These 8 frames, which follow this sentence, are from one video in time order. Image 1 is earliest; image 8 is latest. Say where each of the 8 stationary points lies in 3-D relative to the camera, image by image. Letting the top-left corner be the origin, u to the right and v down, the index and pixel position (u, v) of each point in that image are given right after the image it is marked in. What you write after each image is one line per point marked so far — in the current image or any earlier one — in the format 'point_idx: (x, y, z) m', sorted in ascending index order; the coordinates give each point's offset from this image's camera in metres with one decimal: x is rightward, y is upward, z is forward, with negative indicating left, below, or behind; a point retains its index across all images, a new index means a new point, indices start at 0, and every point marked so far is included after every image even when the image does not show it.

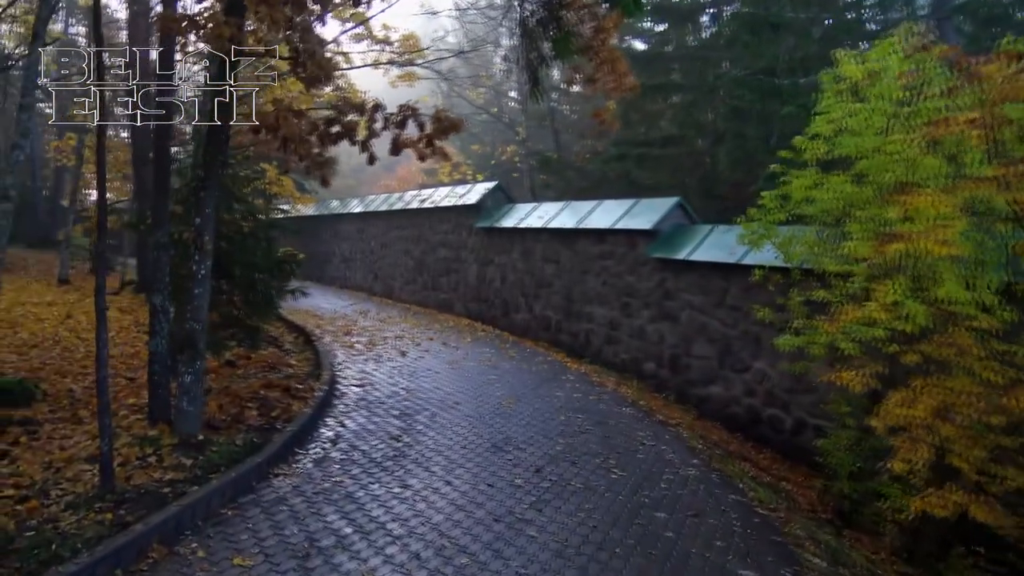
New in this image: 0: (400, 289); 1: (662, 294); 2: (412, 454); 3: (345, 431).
0: (-2.3, 0.0, +18.0) m
1: (+1.7, -0.1, +9.7) m
2: (-0.6, -1.1, +5.6) m
3: (-1.2, -1.0, +6.2) m
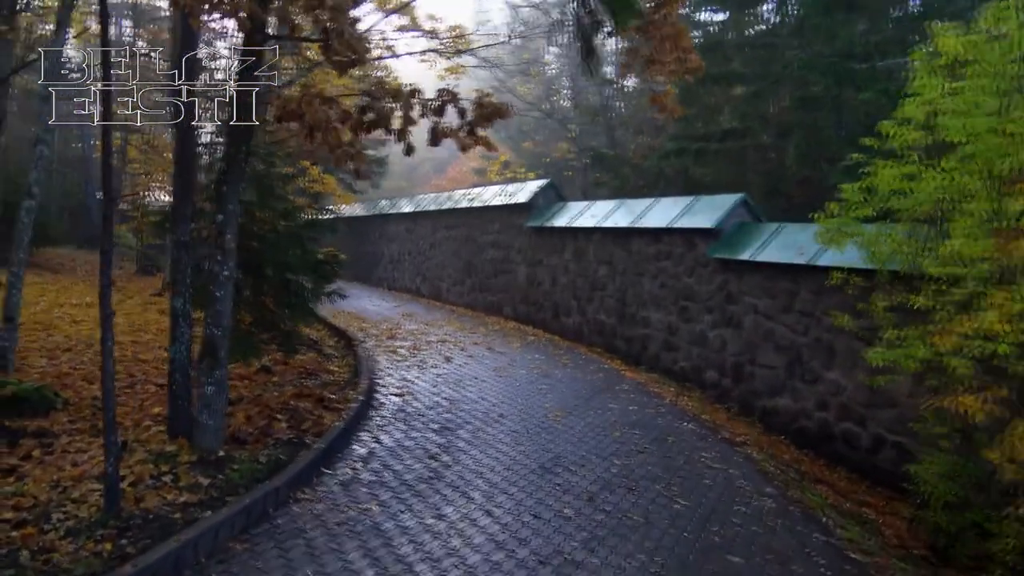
0: (-1.2, -0.1, +17.5) m
1: (+2.2, -0.1, +9.0) m
2: (-0.4, -1.1, +5.0) m
3: (-0.9, -1.0, +5.7) m
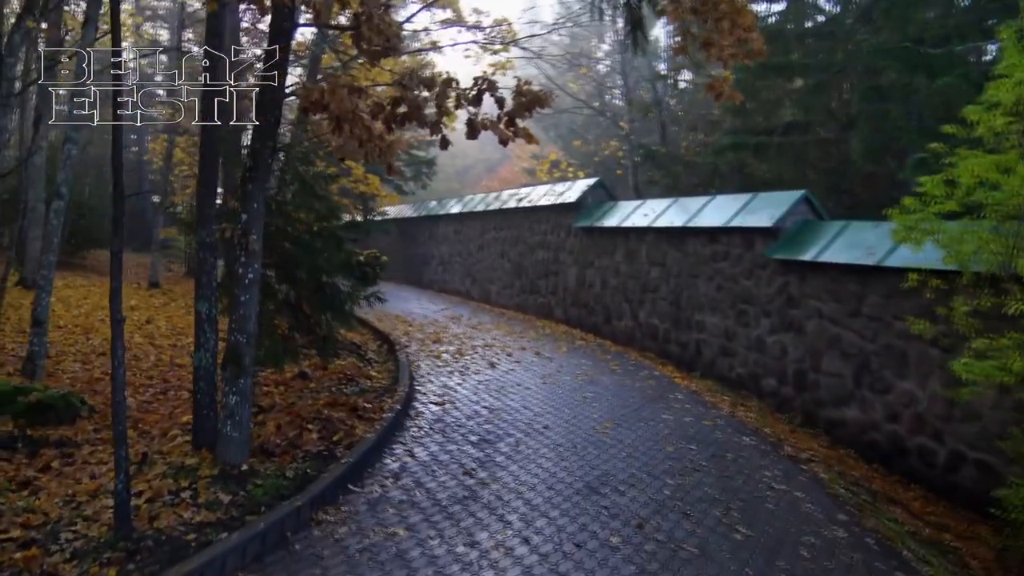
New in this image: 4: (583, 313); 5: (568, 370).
0: (-0.3, -0.1, +17.1) m
1: (+2.6, -0.1, +8.4) m
2: (-0.1, -1.1, +4.6) m
3: (-0.6, -1.1, +5.3) m
4: (+1.1, -0.4, +13.6) m
5: (+0.6, -0.9, +9.1) m
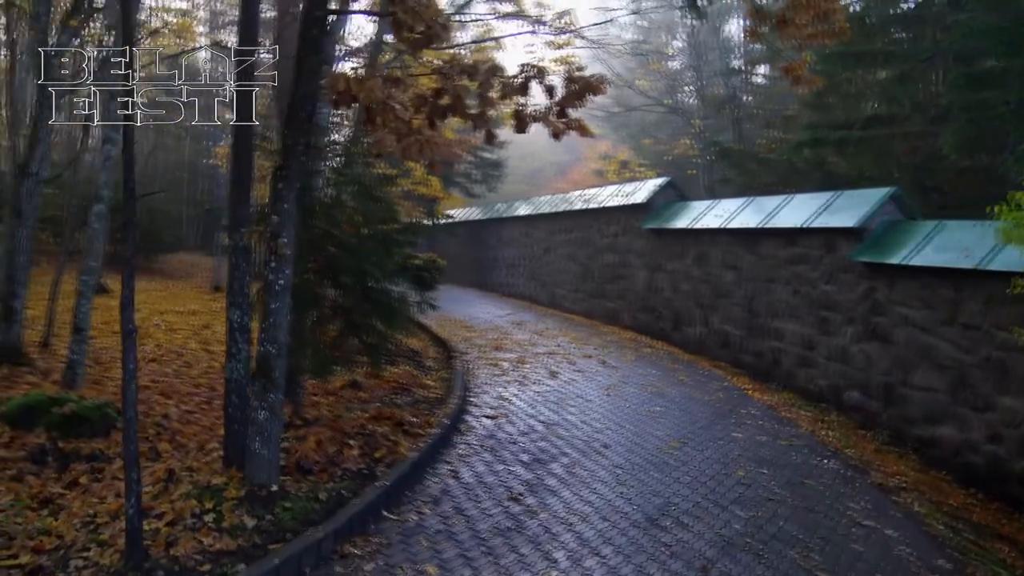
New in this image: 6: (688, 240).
0: (+1.0, -0.2, +16.6) m
1: (+3.2, -0.2, +7.7) m
2: (+0.1, -1.2, +4.2) m
3: (-0.3, -1.1, +4.9) m
4: (+2.1, -0.5, +13.0) m
5: (+1.2, -0.9, +8.5) m
6: (+2.4, +0.7, +11.9) m
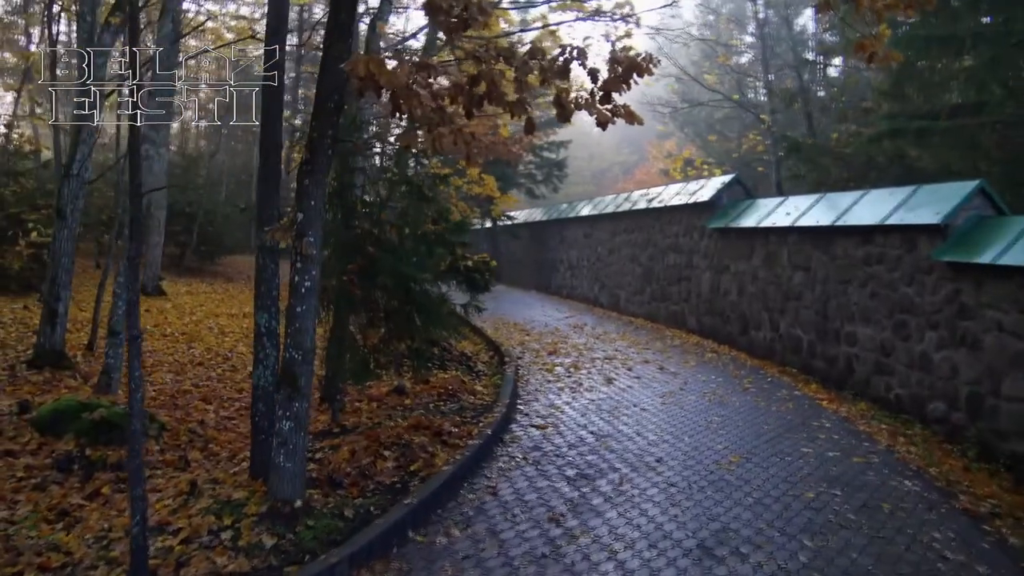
0: (+2.1, -0.2, +16.1) m
1: (+3.6, -0.2, +7.1) m
2: (+0.3, -1.2, +3.8) m
3: (-0.1, -1.1, +4.5) m
4: (+2.9, -0.5, +12.4) m
5: (+1.7, -0.9, +8.0) m
6: (+3.2, +0.6, +11.3) m
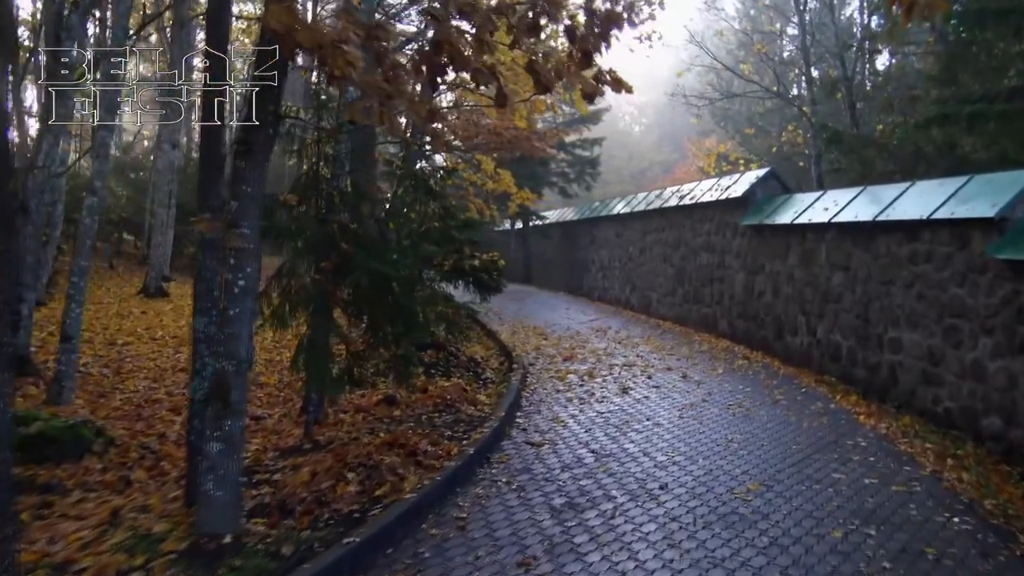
0: (+2.6, -0.3, +15.3) m
1: (+3.6, -0.2, +6.2) m
2: (+0.1, -1.2, +3.1) m
3: (-0.2, -1.1, +3.8) m
4: (+3.2, -0.5, +11.6) m
5: (+1.7, -0.9, +7.3) m
6: (+3.4, +0.6, +10.5) m
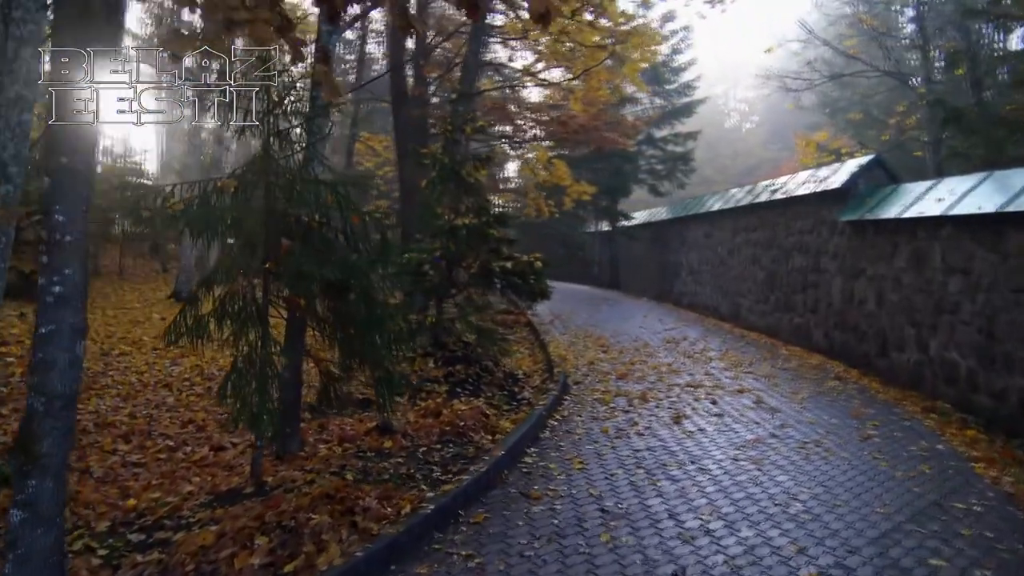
0: (+3.7, -0.3, +13.7) m
1: (+3.6, -0.2, +4.6) m
2: (-0.3, -1.2, +1.9) m
3: (-0.5, -1.1, +2.7) m
4: (+3.8, -0.6, +9.9) m
5: (+1.9, -1.0, +5.8) m
6: (+3.9, +0.5, +8.8) m
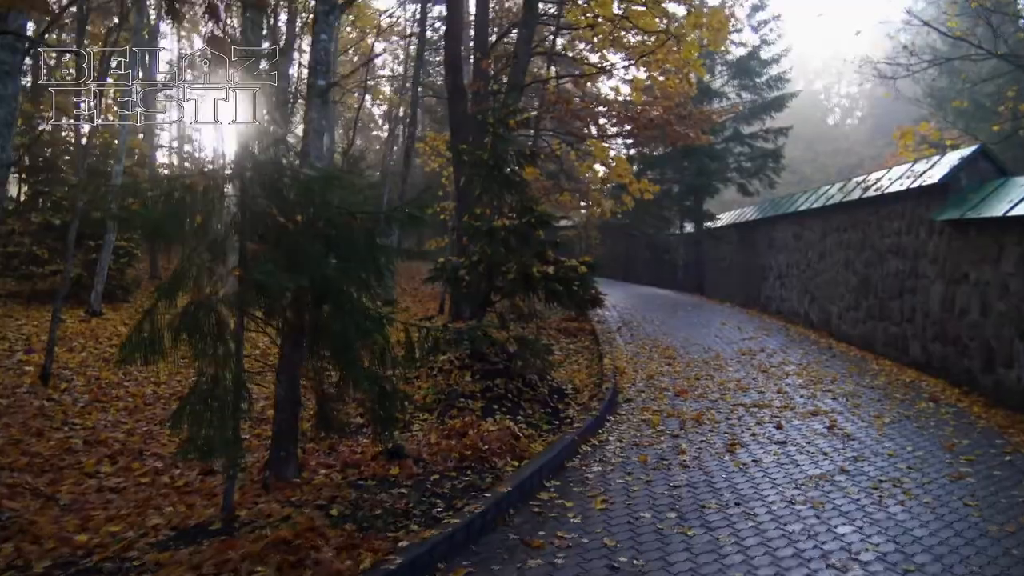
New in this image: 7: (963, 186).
0: (+4.7, -0.4, +12.6) m
1: (+3.6, -0.3, +3.5) m
2: (-0.6, -1.2, +1.3) m
3: (-0.7, -1.2, +2.1) m
4: (+4.4, -0.7, +8.8) m
5: (+2.0, -1.0, +5.0) m
6: (+4.4, +0.5, +7.7) m
7: (+4.7, +1.1, +9.1) m
